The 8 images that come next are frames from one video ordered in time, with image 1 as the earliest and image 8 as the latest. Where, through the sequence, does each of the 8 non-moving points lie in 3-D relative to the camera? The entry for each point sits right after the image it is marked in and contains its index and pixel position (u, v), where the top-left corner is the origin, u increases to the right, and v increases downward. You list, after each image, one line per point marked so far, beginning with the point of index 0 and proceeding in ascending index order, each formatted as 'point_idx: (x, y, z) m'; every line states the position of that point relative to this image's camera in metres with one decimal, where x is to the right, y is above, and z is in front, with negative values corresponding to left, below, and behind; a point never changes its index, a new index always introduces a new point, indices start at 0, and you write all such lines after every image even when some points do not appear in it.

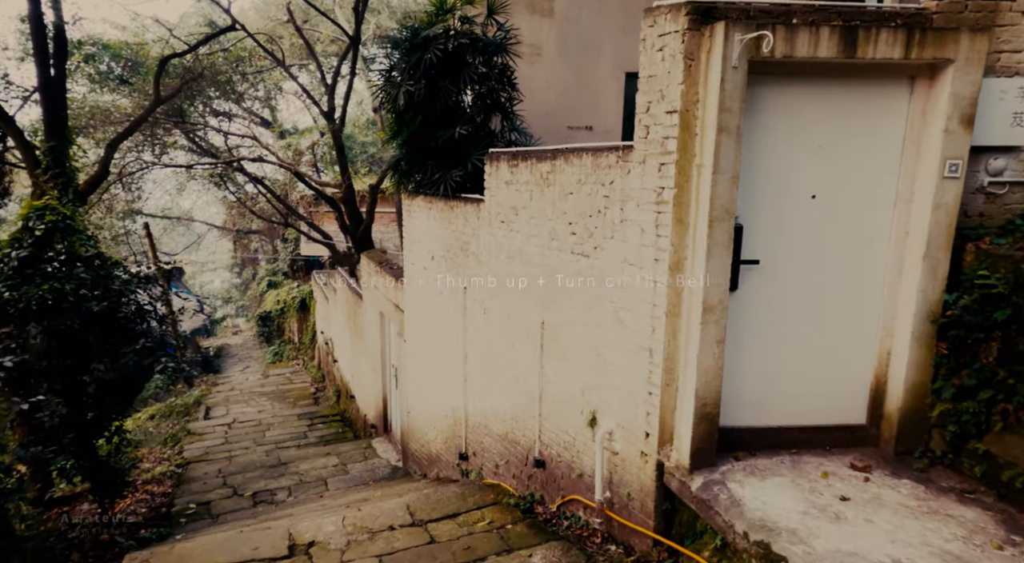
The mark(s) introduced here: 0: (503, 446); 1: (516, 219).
0: (-0.1, -1.1, +4.9) m
1: (0.0, +0.4, +4.5) m
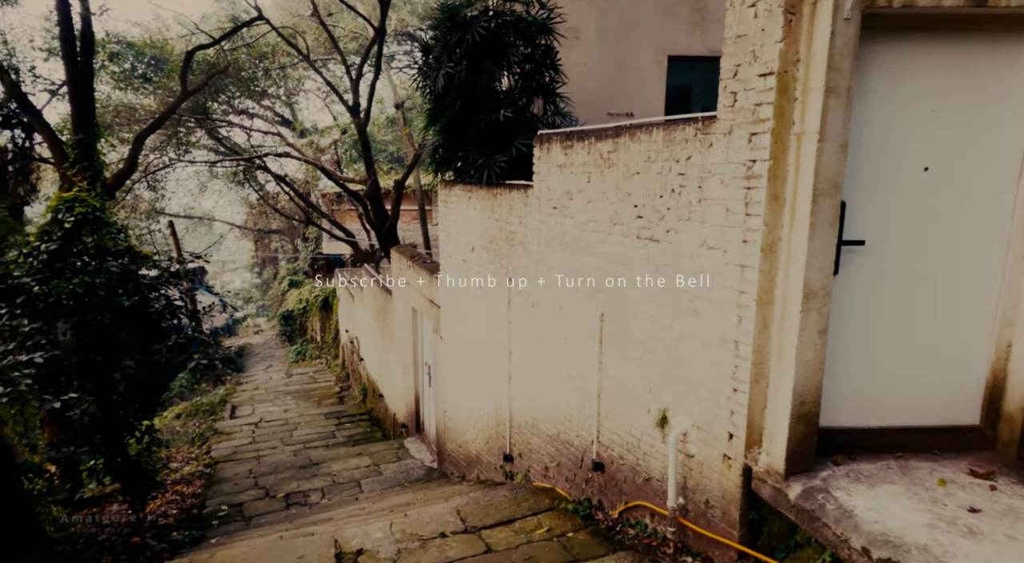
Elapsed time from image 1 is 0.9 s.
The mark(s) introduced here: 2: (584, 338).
0: (+0.3, -1.1, +4.6) m
1: (+0.4, +0.5, +4.2) m
2: (+0.4, -0.3, +4.2) m
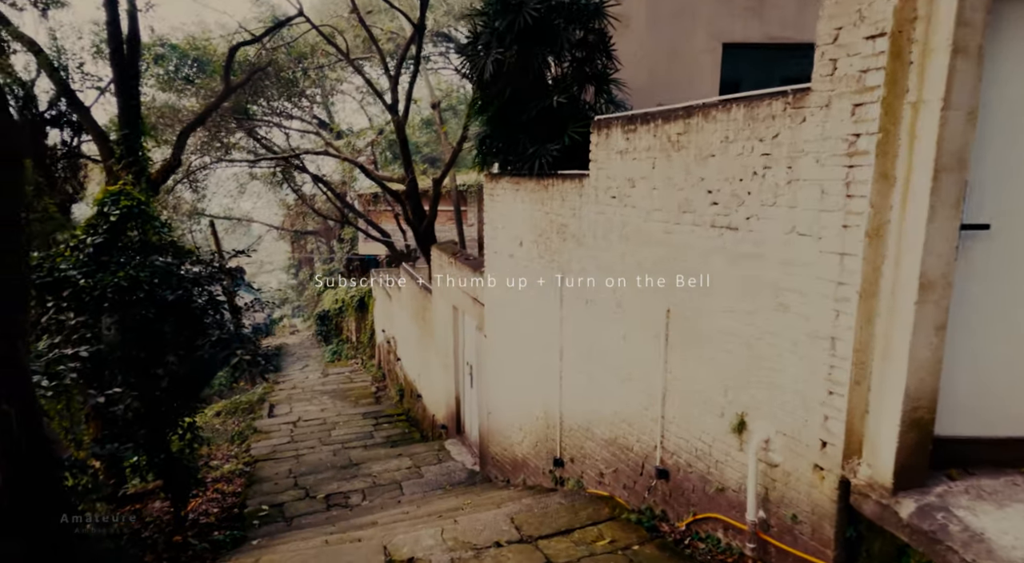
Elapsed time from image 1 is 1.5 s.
0: (+0.6, -1.1, +4.4) m
1: (+0.7, +0.5, +3.9) m
2: (+0.7, -0.3, +3.9) m
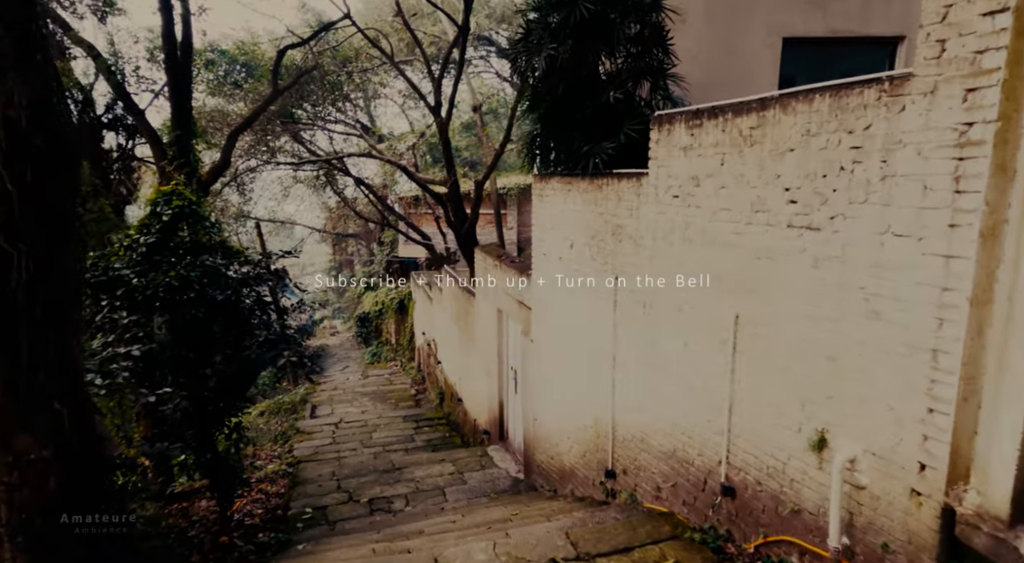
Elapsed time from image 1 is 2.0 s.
0: (+0.9, -1.1, +4.1) m
1: (+1.0, +0.5, +3.7) m
2: (+1.0, -0.3, +3.7) m
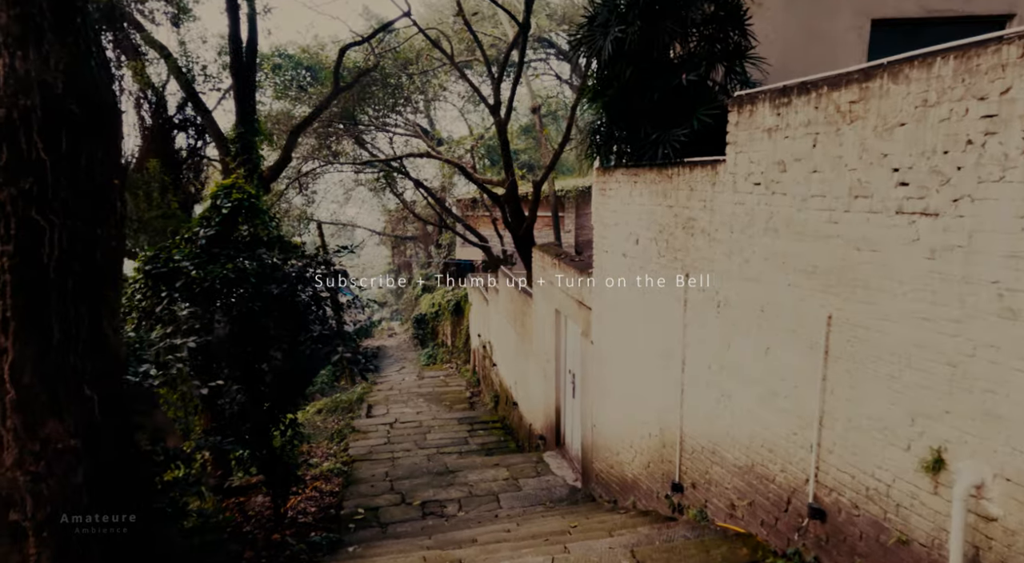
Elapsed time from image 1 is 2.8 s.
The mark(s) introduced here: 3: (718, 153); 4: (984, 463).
0: (+1.2, -1.1, +3.8) m
1: (+1.3, +0.5, +3.3) m
2: (+1.3, -0.3, +3.3) m
3: (+1.4, +0.9, +4.8) m
4: (+1.5, -0.6, +2.3) m
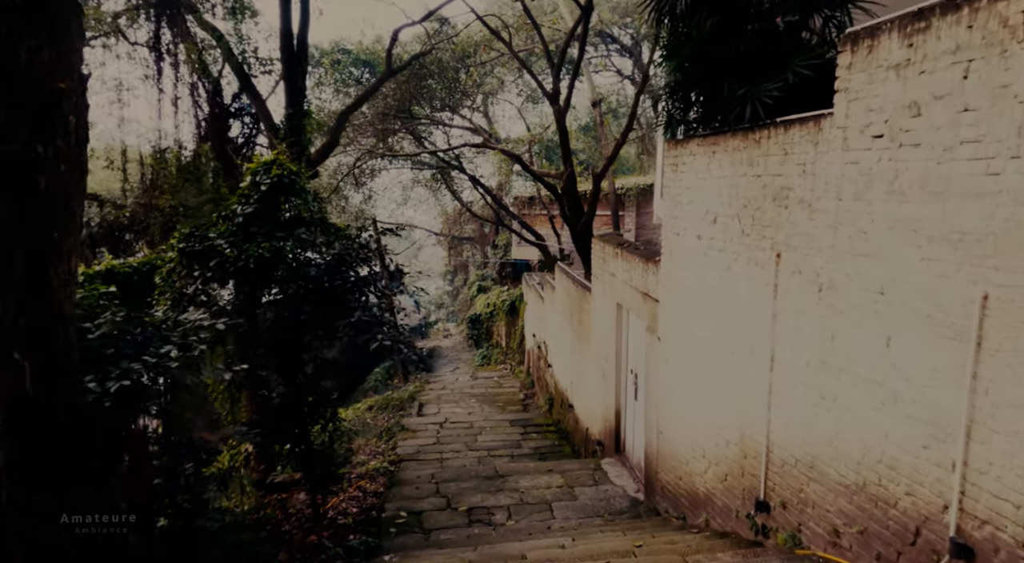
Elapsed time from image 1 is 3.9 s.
0: (+1.5, -1.0, +3.1) m
1: (+1.5, +0.6, +2.6) m
2: (+1.5, -0.2, +2.6) m
3: (+1.7, +1.0, +4.1) m
4: (+1.6, -0.5, +1.5) m
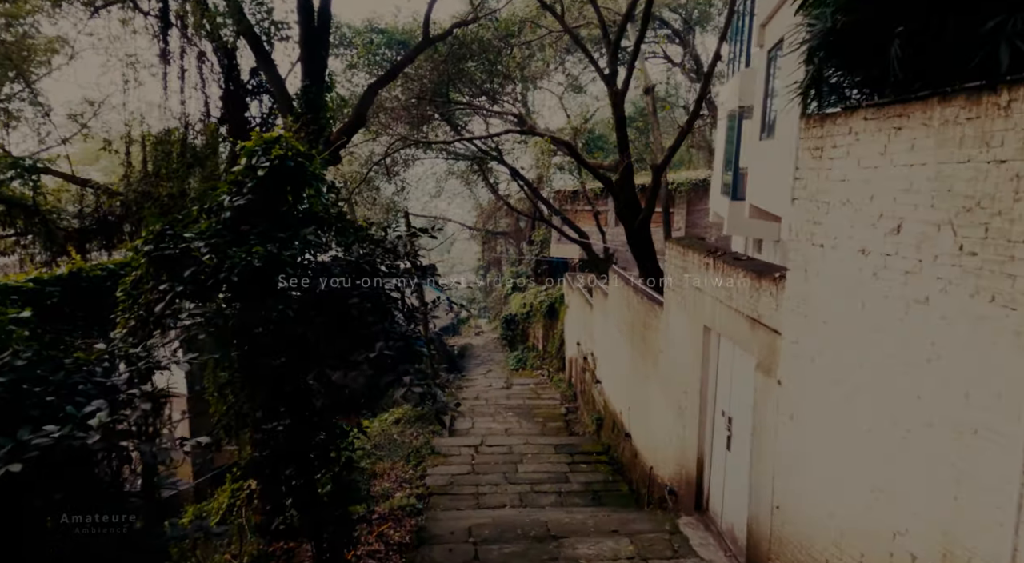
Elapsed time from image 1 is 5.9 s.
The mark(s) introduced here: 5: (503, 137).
0: (+1.8, -1.1, +1.6) m
1: (+1.8, +0.4, +1.2) m
2: (+1.8, -0.4, +1.2) m
3: (+2.1, +0.8, +2.6) m
4: (+1.9, -0.7, +0.1) m
5: (-0.2, +2.8, +13.8) m
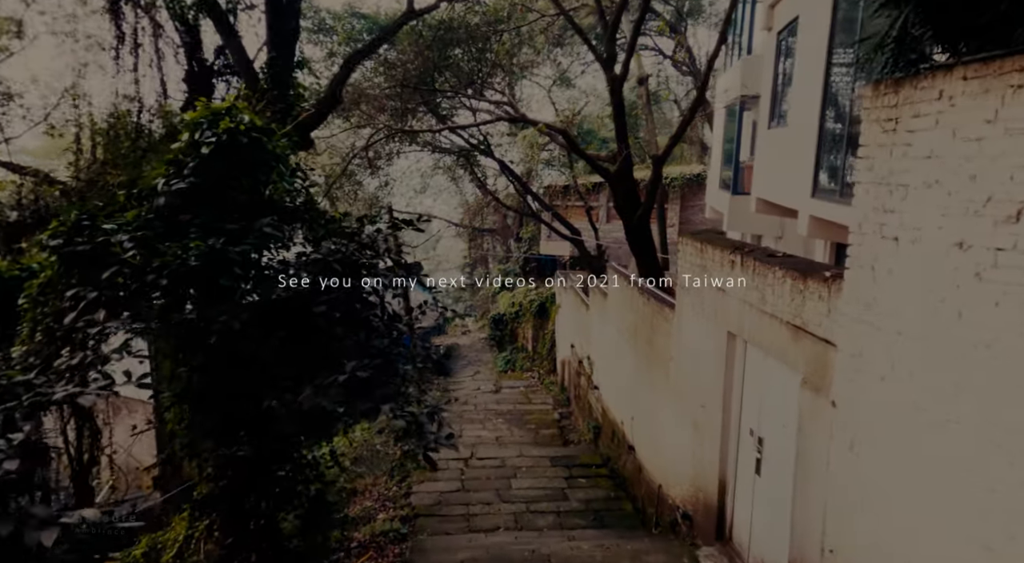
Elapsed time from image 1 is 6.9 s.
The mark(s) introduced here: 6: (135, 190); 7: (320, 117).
0: (+1.9, -1.2, +0.9) m
1: (+1.9, +0.4, +0.5) m
2: (+1.9, -0.4, +0.5) m
3: (+2.2, +0.8, +1.9) m
4: (+2.0, -0.7, -0.6) m
5: (-0.4, +2.8, +13.1) m
6: (-1.8, +0.4, +3.3) m
7: (-1.6, +1.4, +6.0) m
